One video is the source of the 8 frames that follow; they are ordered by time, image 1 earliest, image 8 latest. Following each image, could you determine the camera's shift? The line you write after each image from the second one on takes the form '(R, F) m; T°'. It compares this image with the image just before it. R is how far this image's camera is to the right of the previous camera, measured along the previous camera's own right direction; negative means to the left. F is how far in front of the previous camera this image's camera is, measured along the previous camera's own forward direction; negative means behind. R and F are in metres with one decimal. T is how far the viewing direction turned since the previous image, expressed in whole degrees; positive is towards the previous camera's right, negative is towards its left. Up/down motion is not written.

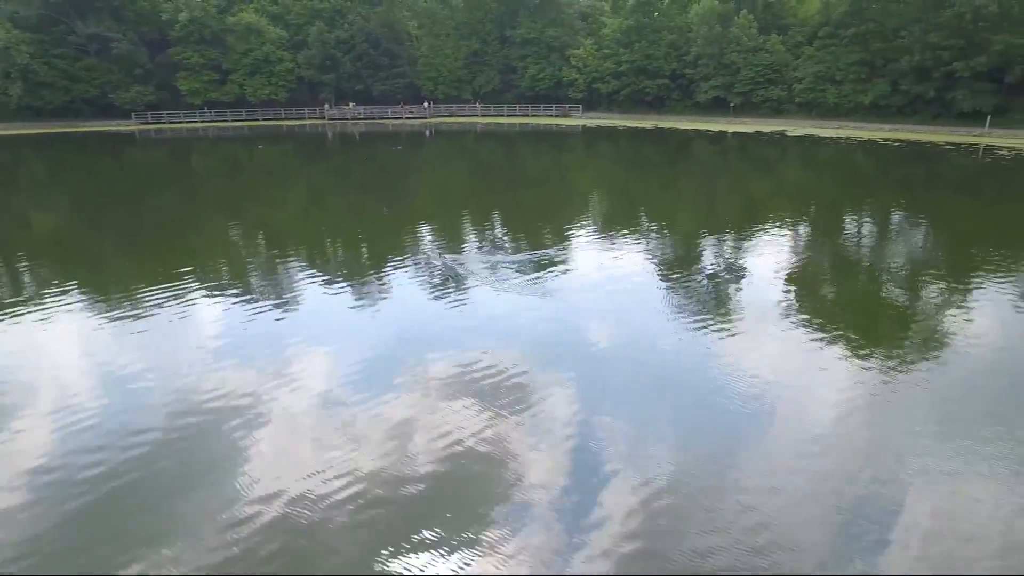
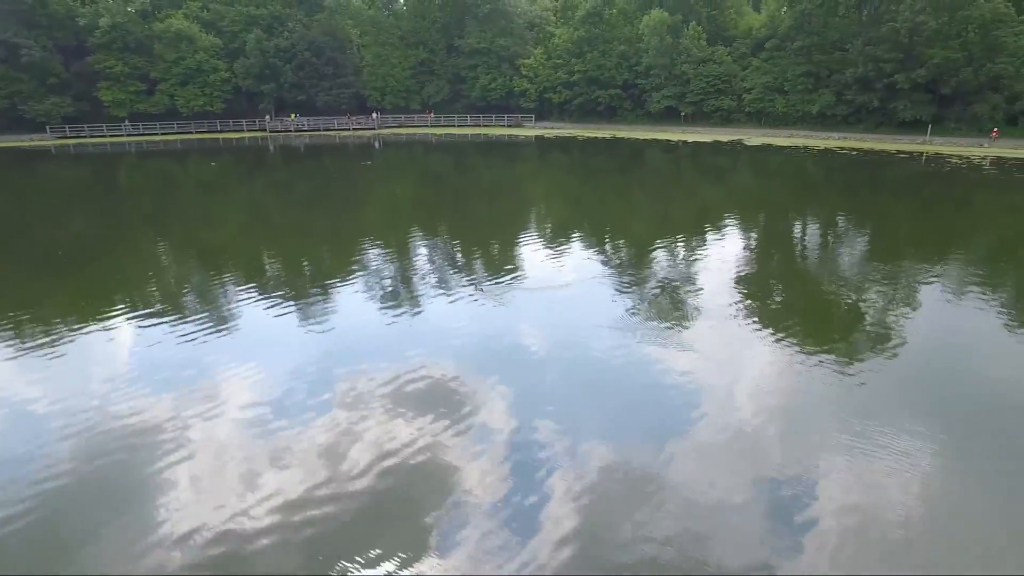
(0.0, +0.6) m; +4°
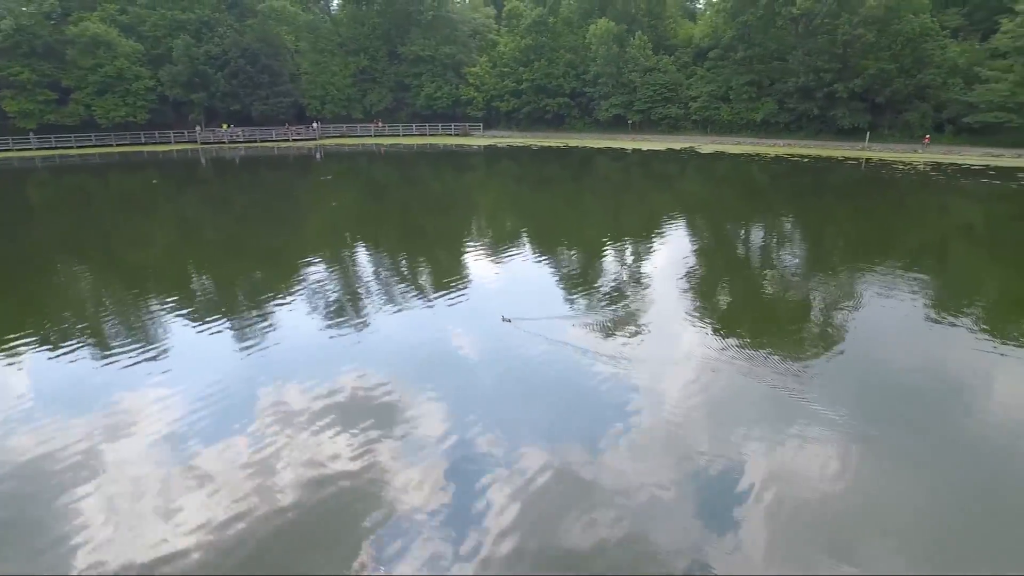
(+0.2, +0.6) m; +4°
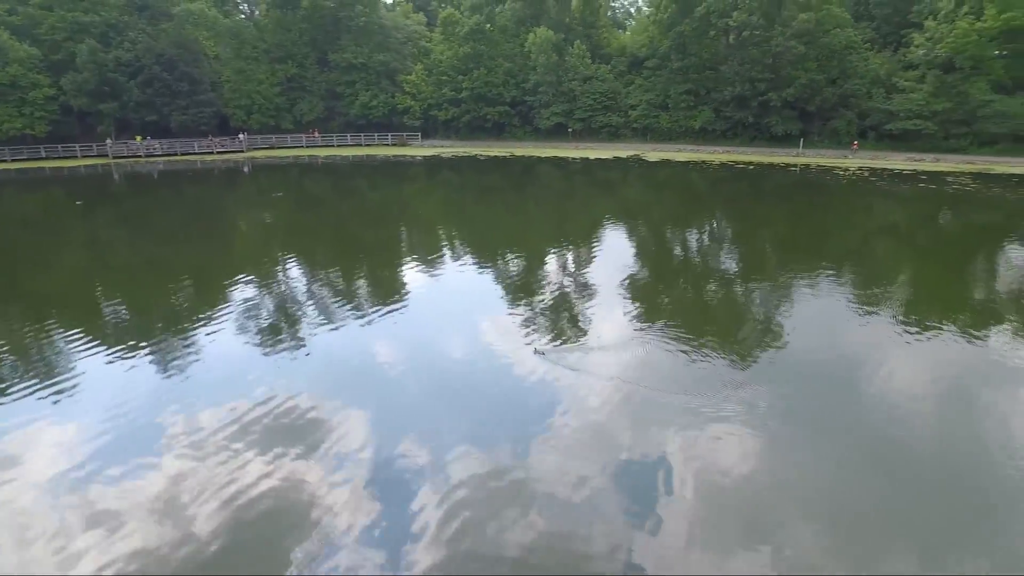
(+0.1, +0.6) m; +5°
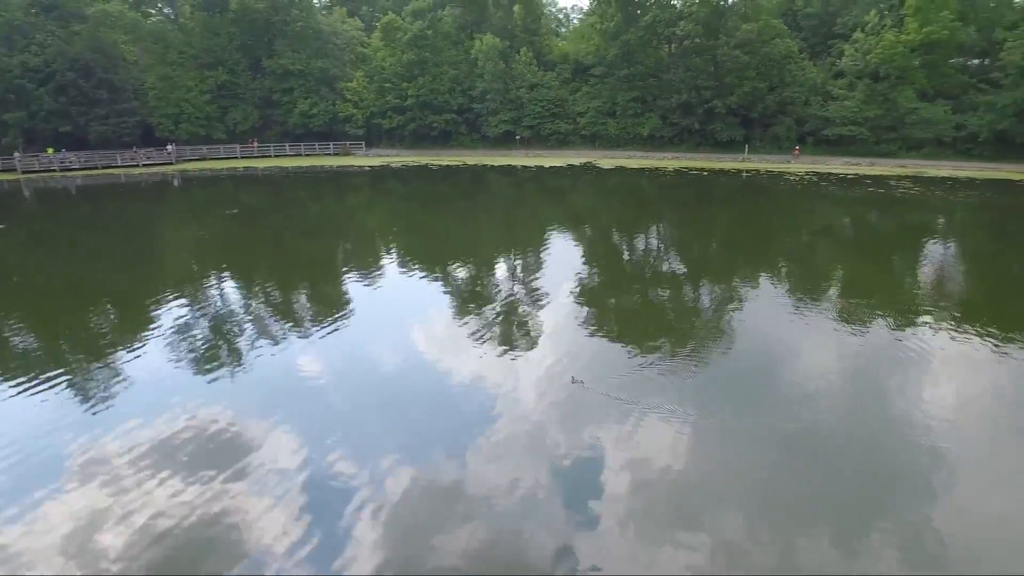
(0.0, +0.5) m; +5°
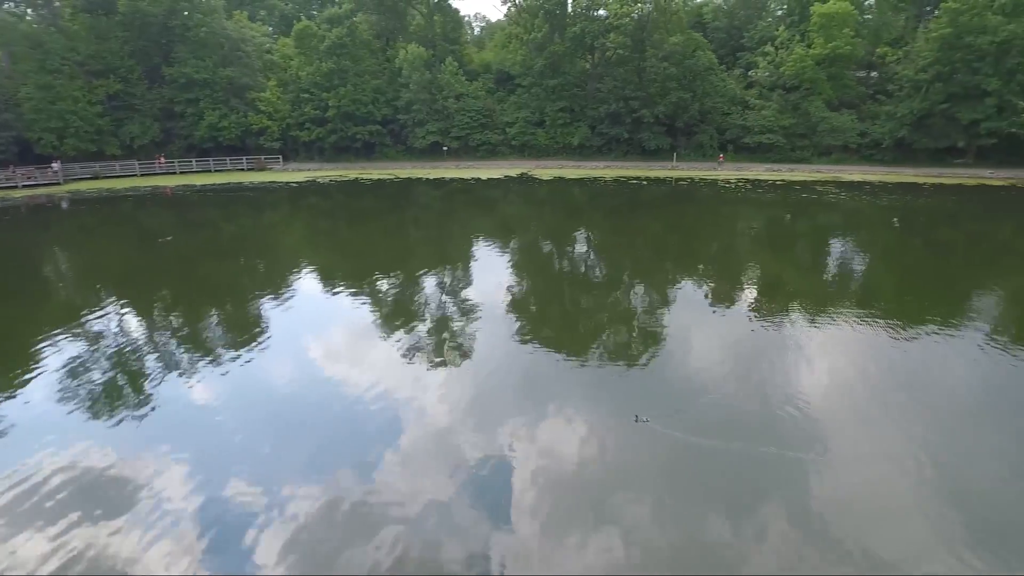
(0.0, +0.7) m; +6°
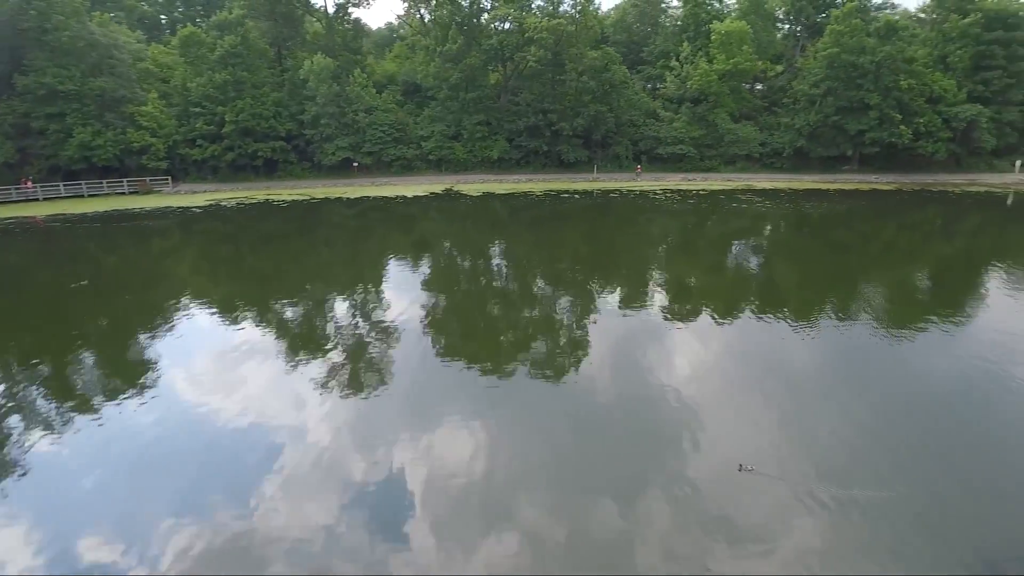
(-0.1, +1.0) m; +8°
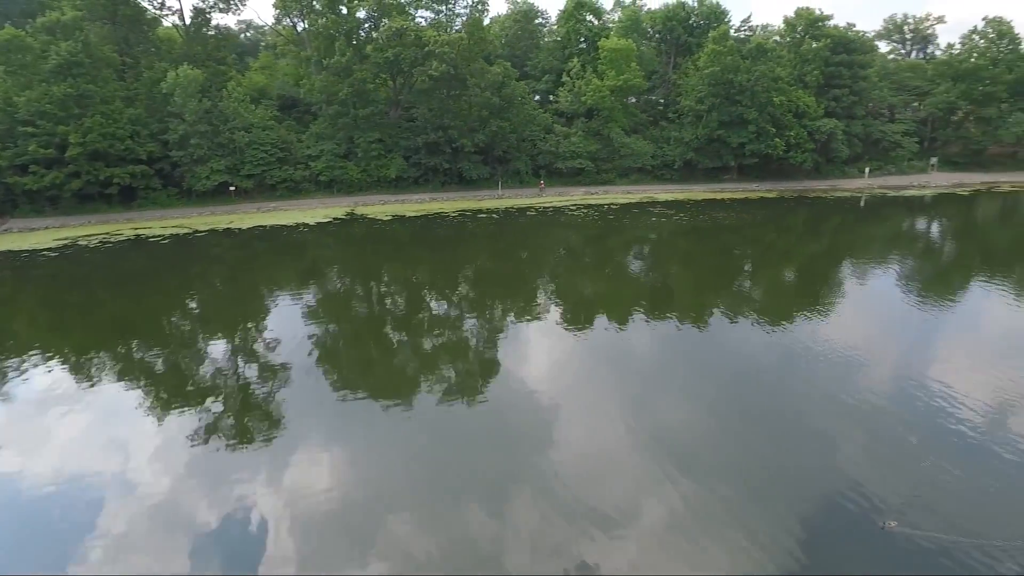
(-0.3, +1.2) m; +10°
